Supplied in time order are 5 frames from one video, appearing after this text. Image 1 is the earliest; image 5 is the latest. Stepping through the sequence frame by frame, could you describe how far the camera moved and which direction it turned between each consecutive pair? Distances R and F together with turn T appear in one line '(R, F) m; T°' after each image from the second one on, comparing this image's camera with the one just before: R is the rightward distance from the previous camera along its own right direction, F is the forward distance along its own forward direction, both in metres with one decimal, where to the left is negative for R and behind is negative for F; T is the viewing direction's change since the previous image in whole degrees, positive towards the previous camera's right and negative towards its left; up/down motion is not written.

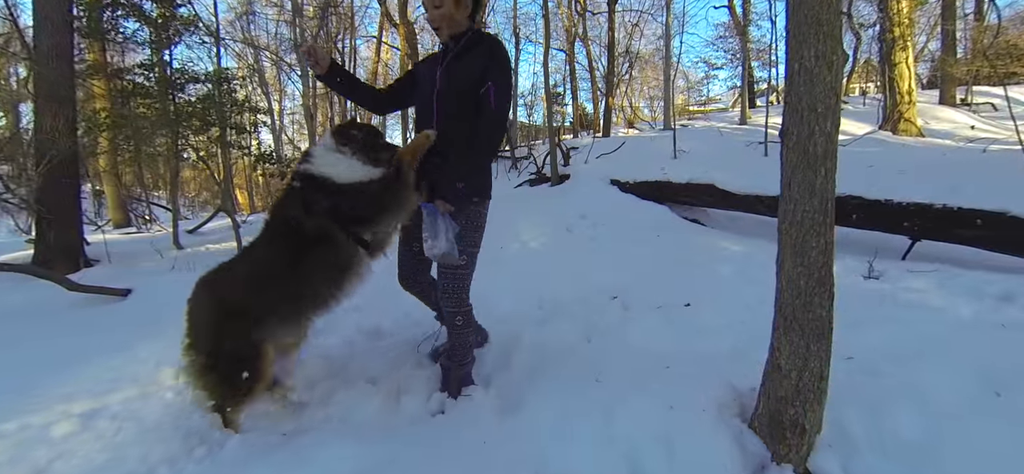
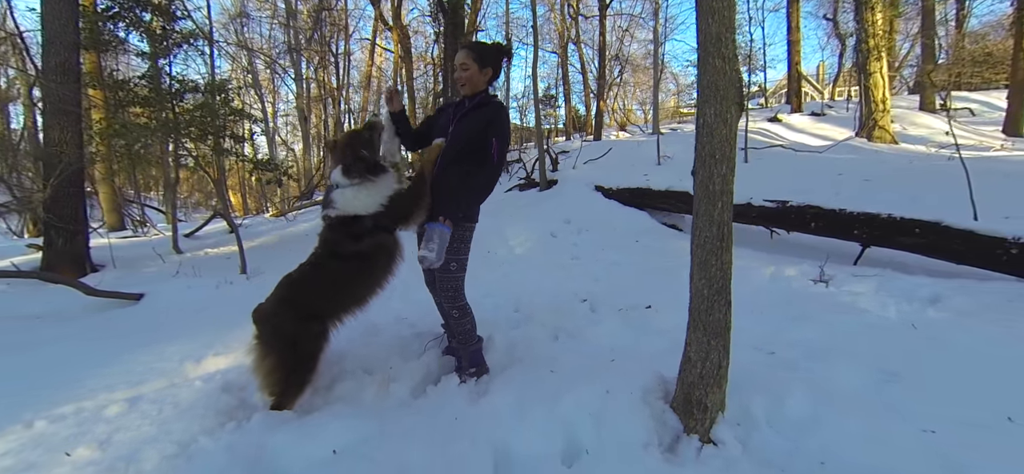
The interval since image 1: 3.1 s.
(+0.1, -0.4) m; +1°
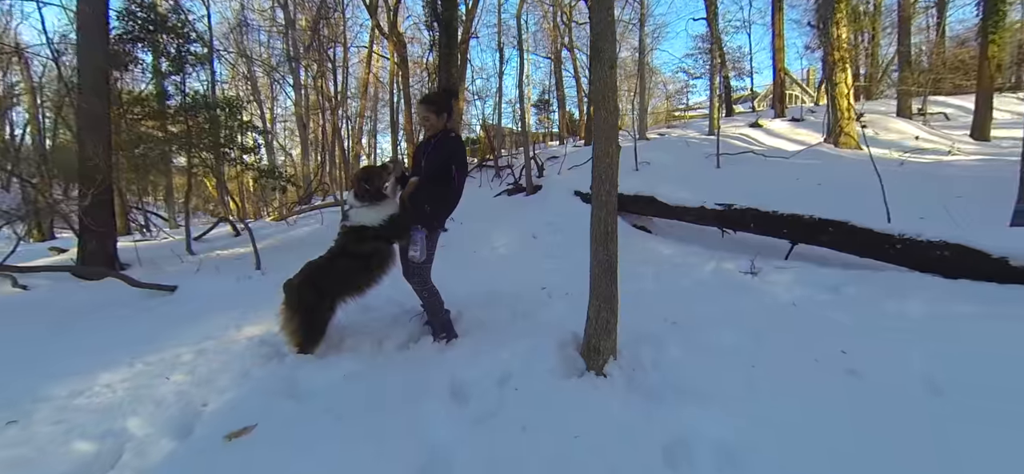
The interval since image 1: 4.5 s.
(+0.3, -0.8) m; 0°
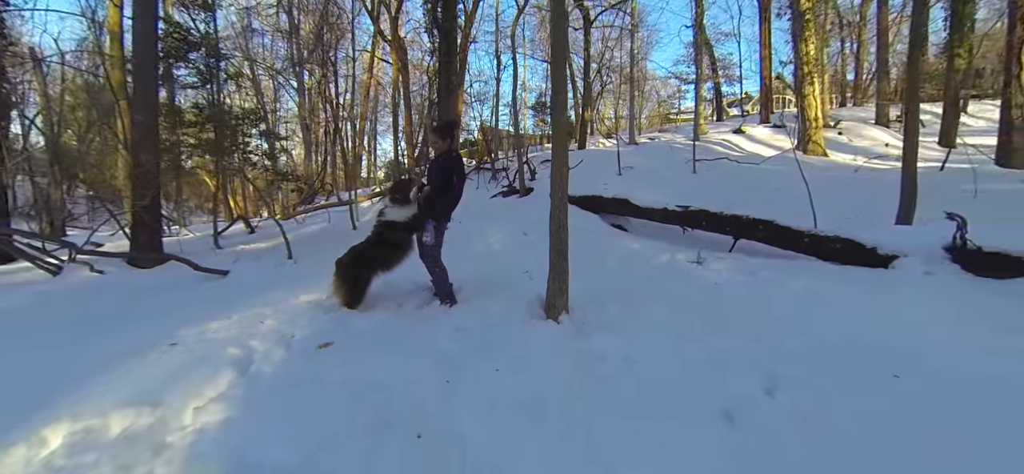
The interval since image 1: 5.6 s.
(+0.1, -1.1) m; 0°
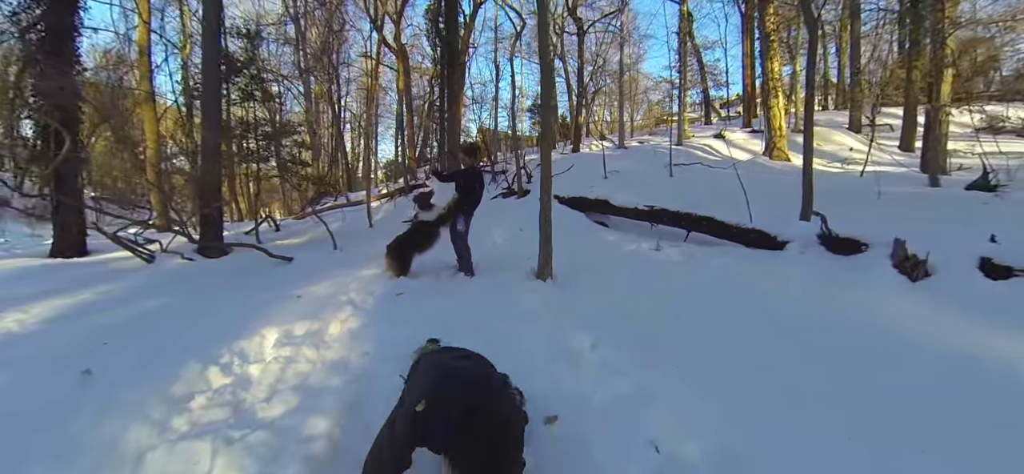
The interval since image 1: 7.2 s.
(-0.1, -1.7) m; 0°
